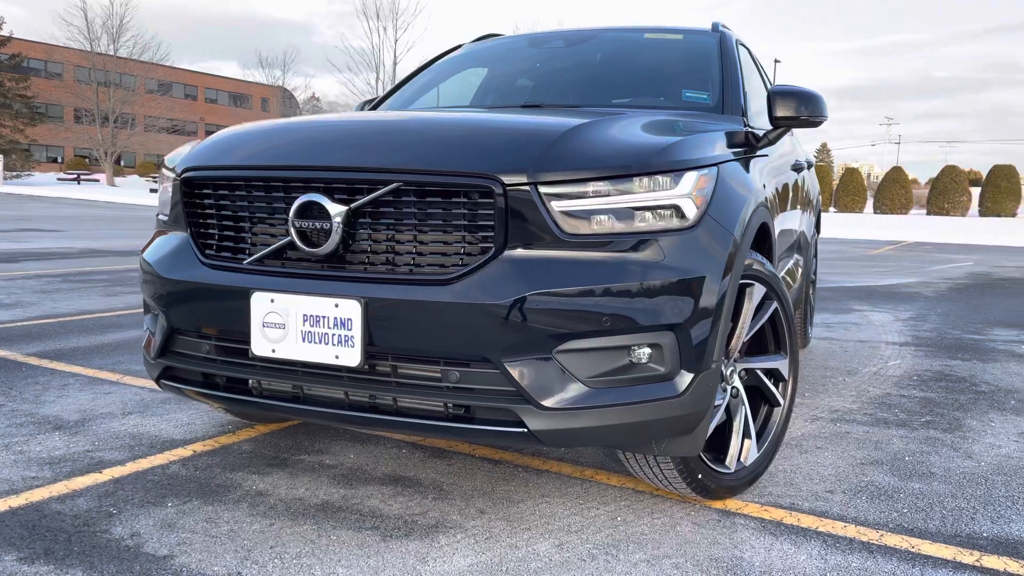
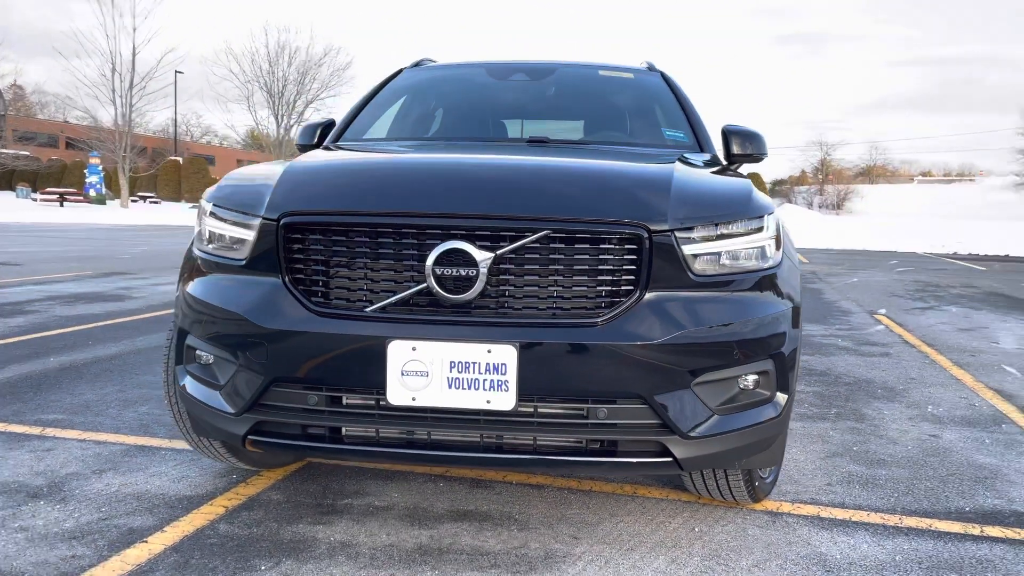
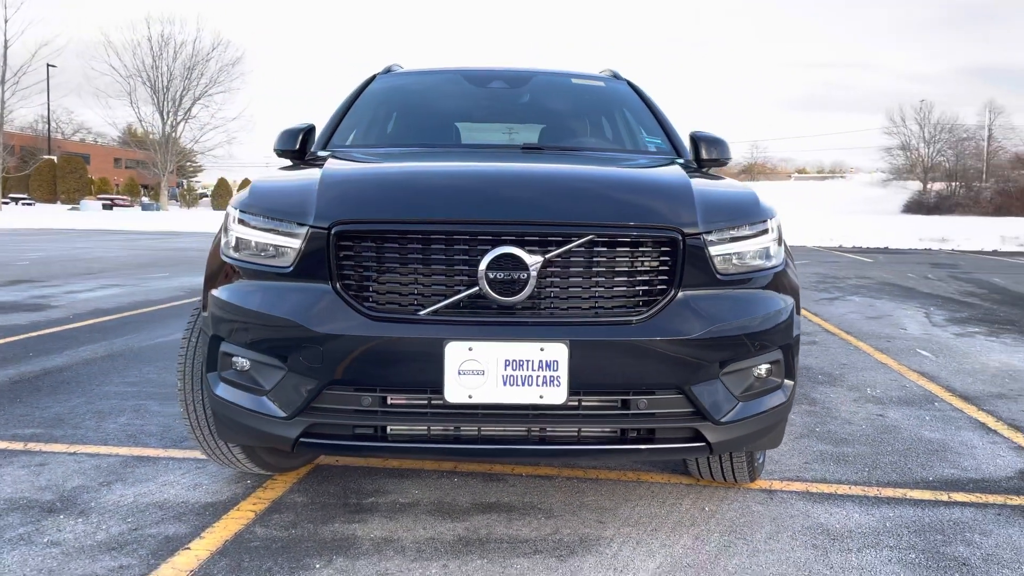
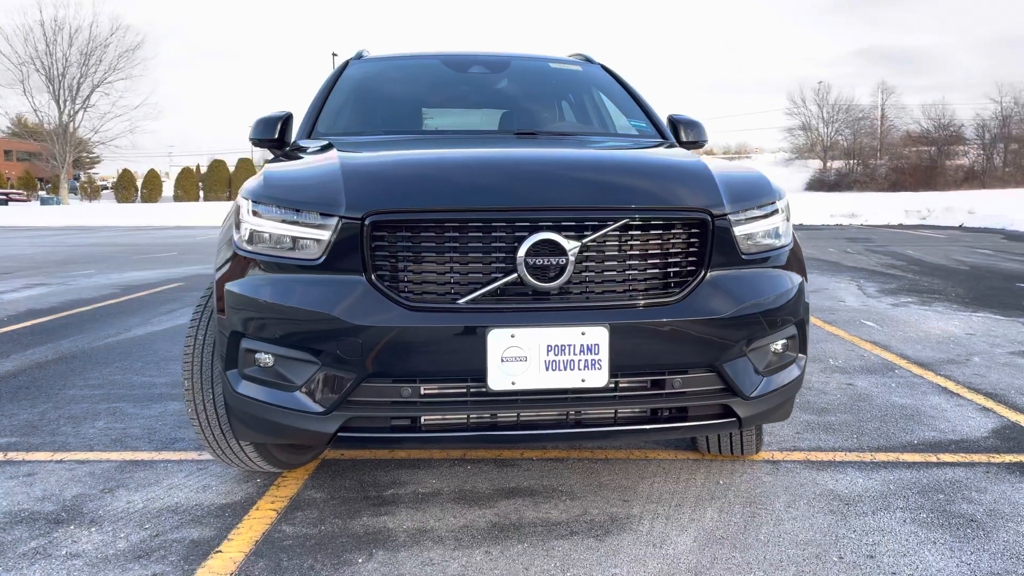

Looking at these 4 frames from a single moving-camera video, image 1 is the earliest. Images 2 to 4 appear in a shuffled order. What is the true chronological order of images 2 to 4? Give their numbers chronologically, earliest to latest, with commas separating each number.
2, 3, 4
